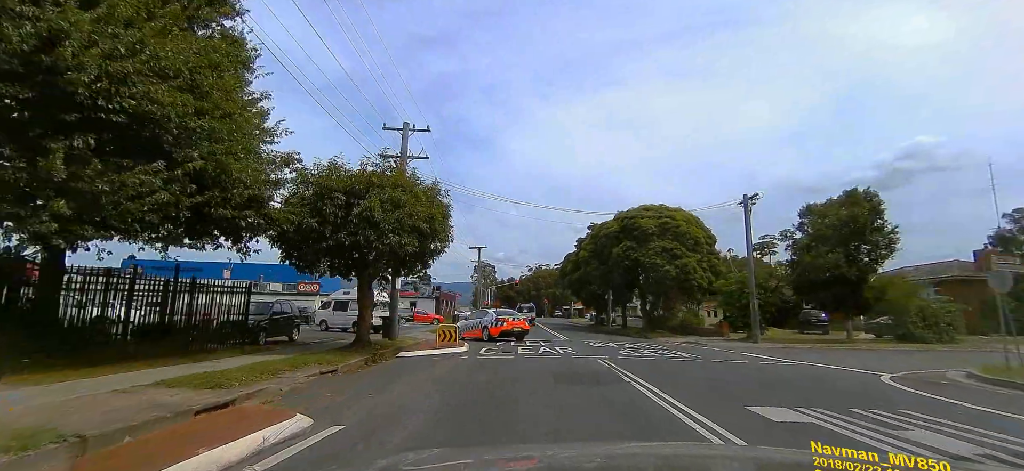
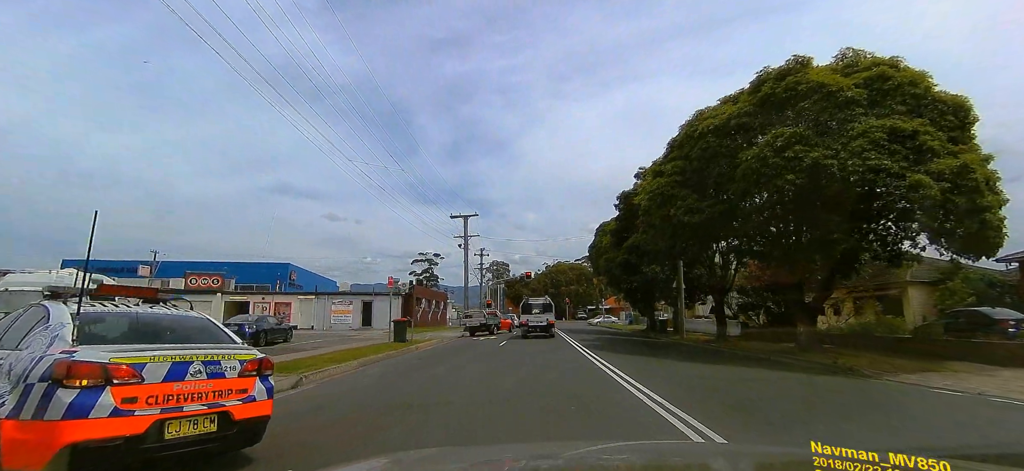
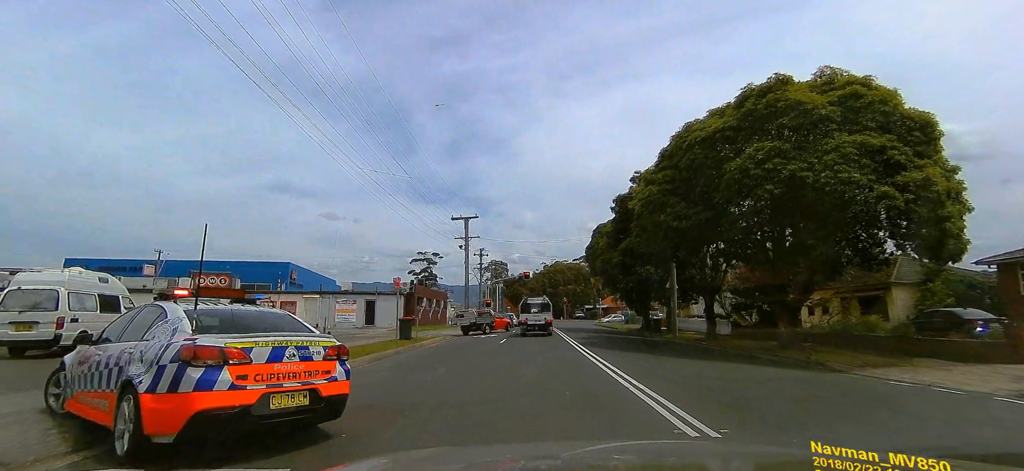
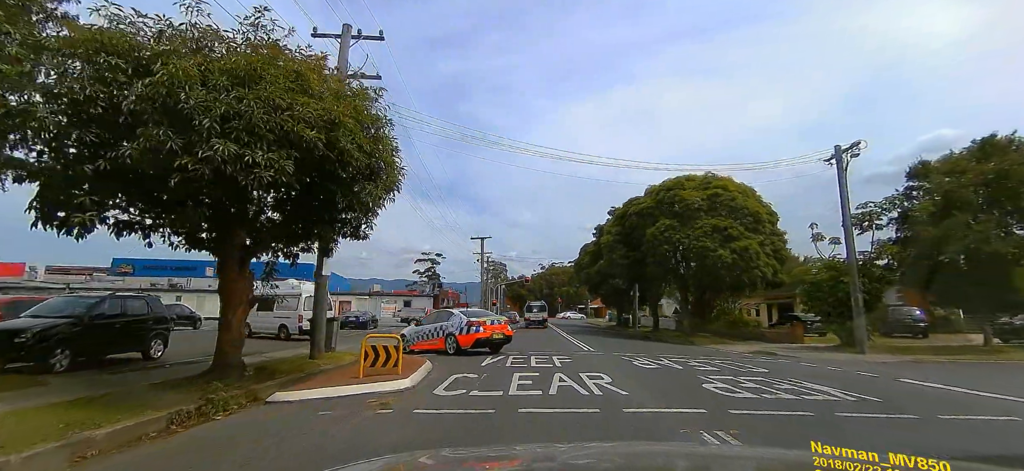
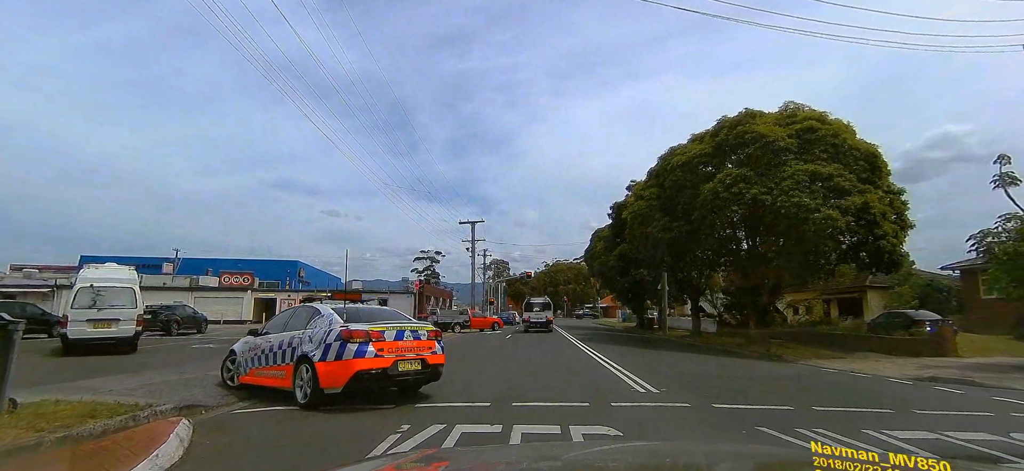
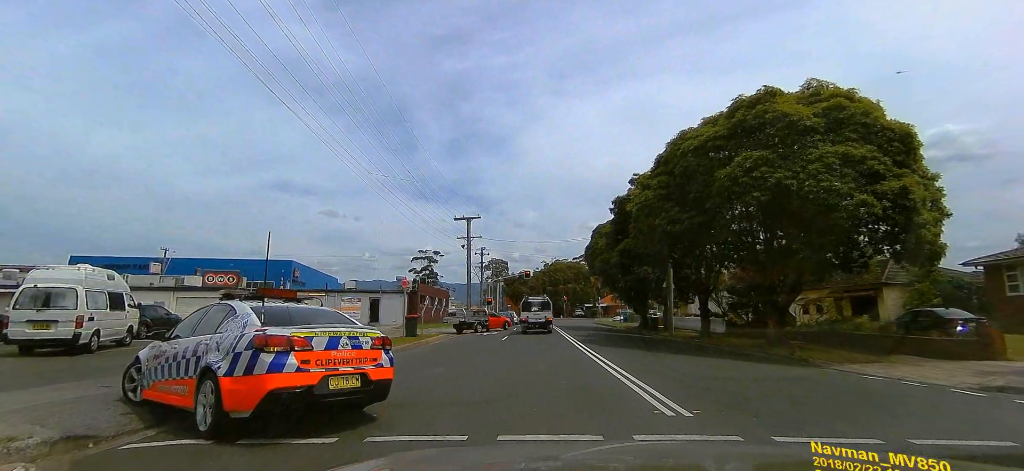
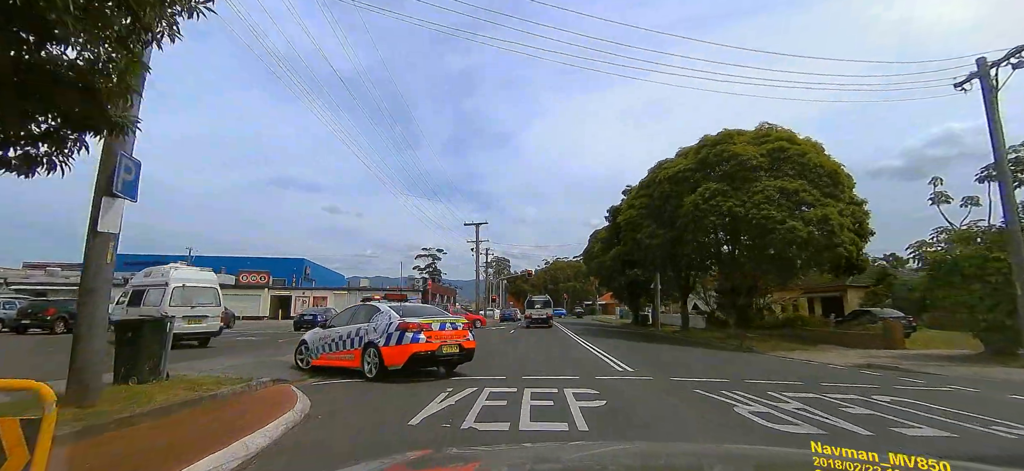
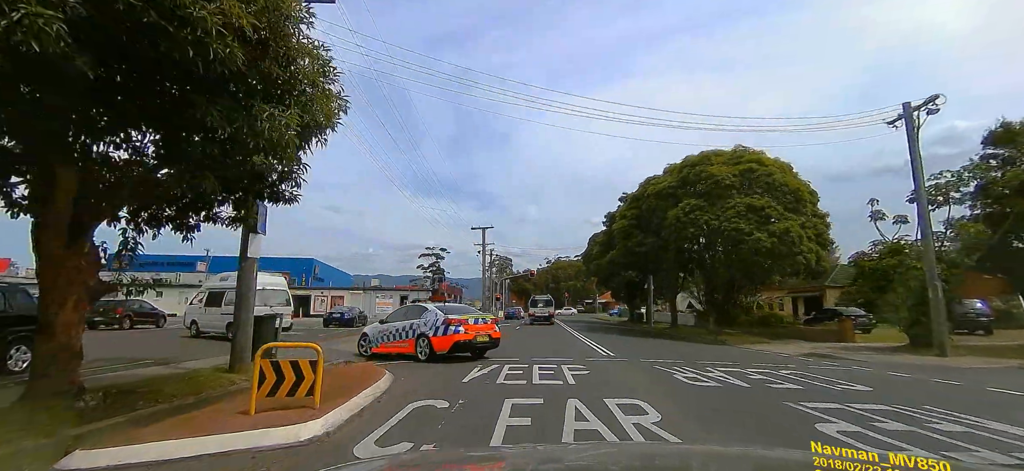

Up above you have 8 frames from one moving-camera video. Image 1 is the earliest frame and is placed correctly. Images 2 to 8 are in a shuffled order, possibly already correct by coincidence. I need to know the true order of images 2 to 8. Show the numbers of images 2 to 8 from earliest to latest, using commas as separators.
4, 8, 7, 5, 6, 3, 2
